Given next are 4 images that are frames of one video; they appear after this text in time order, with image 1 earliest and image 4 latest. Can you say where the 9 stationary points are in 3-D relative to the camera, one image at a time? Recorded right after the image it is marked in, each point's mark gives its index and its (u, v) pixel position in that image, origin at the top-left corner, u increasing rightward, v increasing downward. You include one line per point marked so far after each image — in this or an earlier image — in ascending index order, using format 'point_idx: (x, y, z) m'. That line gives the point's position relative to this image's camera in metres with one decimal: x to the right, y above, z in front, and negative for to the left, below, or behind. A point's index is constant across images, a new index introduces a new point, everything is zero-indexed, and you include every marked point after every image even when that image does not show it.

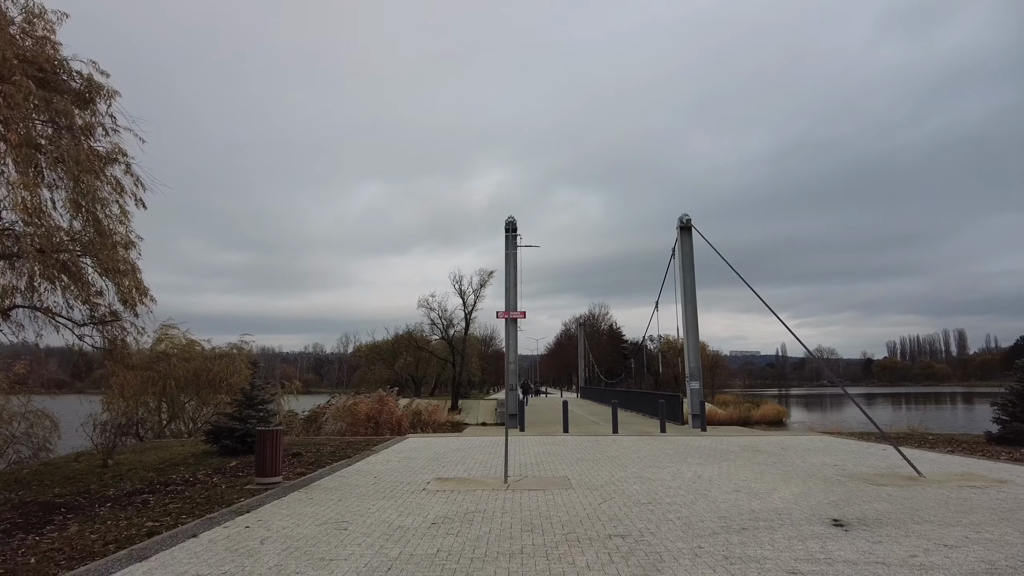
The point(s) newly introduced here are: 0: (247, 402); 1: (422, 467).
0: (-5.6, -2.4, +12.2) m
1: (-1.5, -3.1, +9.8) m
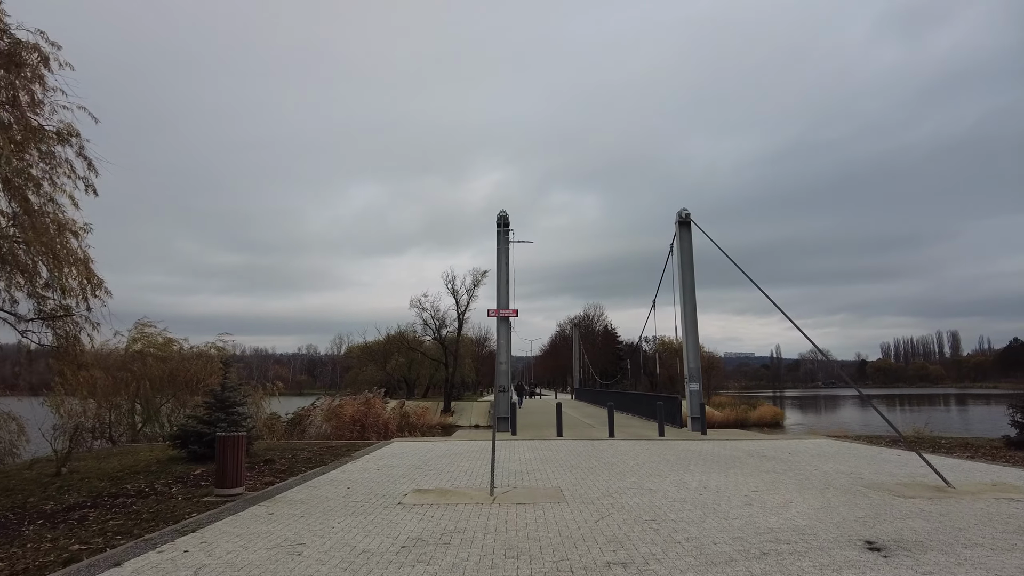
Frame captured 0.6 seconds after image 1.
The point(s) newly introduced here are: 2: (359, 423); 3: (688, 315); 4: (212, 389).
0: (-5.8, -2.3, +11.4) m
1: (-1.7, -2.9, +9.0) m
2: (-5.2, -4.6, +19.5) m
3: (+5.4, -0.8, +17.7) m
4: (-5.9, -2.0, +11.4) m
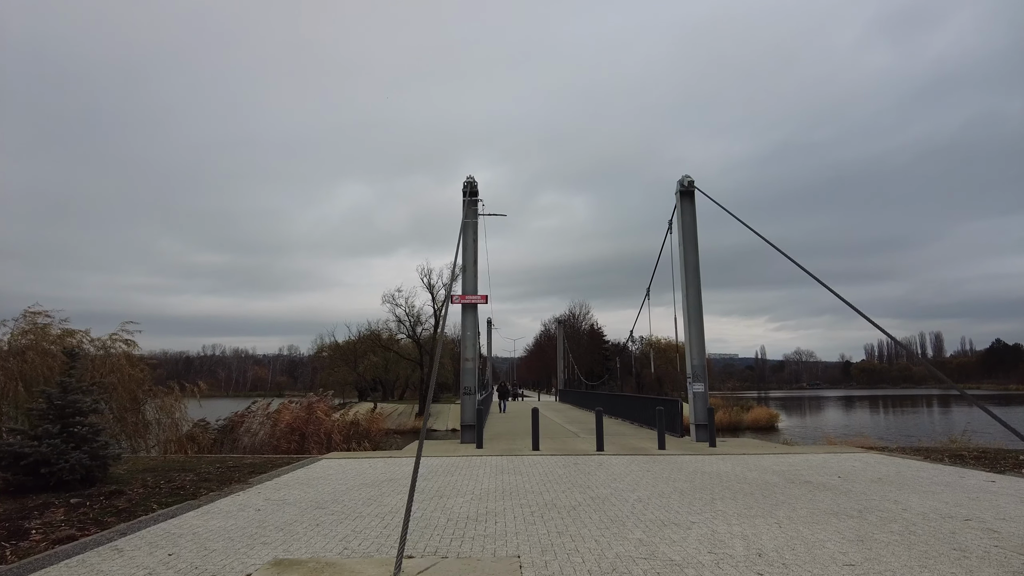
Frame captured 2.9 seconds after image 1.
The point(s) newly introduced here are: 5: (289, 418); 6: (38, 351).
0: (-6.5, -1.8, +8.1) m
1: (-2.3, -2.4, +5.8) m
2: (-6.1, -4.1, +16.3) m
3: (+4.6, -0.3, +14.7) m
4: (-6.6, -1.4, +8.1) m
5: (-6.3, -3.7, +16.3) m
6: (-12.1, -1.6, +14.6) m
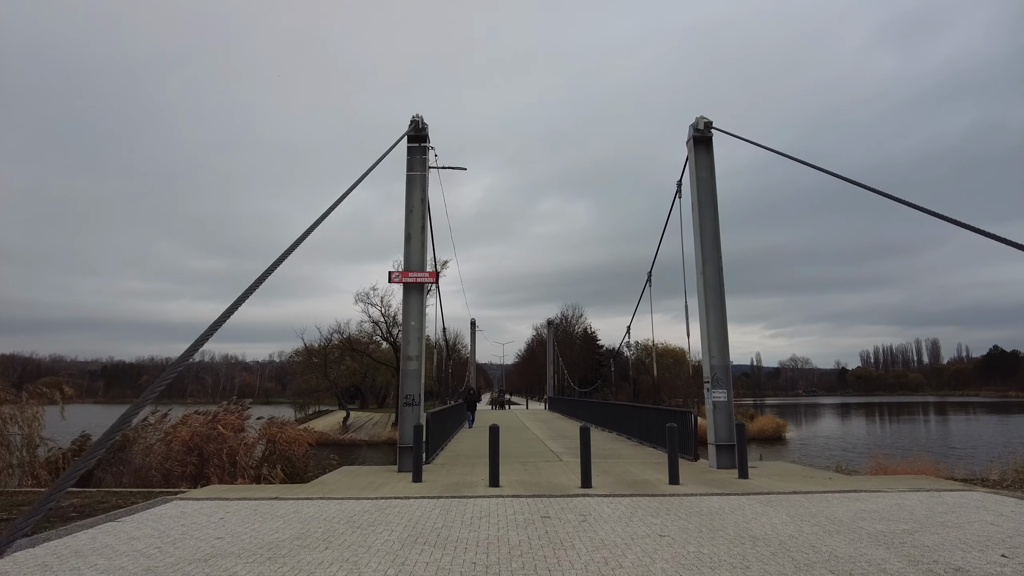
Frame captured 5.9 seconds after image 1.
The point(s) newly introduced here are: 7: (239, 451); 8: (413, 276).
0: (-7.3, -1.2, +4.3) m
1: (-3.1, -1.8, +2.0) m
2: (-6.9, -3.6, +12.5) m
3: (+3.8, +0.2, +11.0) m
4: (-7.3, -0.8, +4.3) m
5: (-7.1, -3.2, +12.4) m
6: (-12.9, -1.1, +10.8) m
7: (-6.0, -3.6, +12.7) m
8: (-1.9, +0.3, +11.0) m
